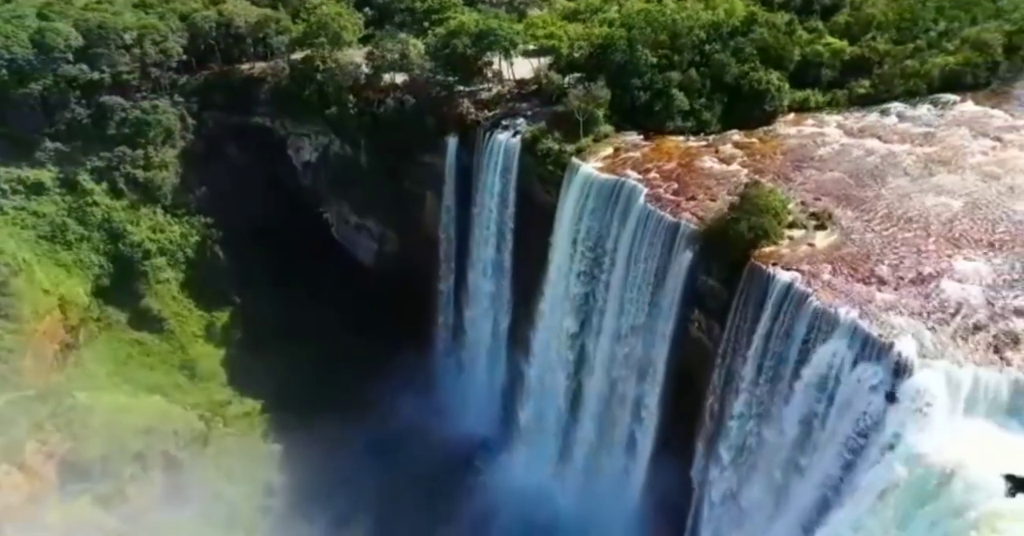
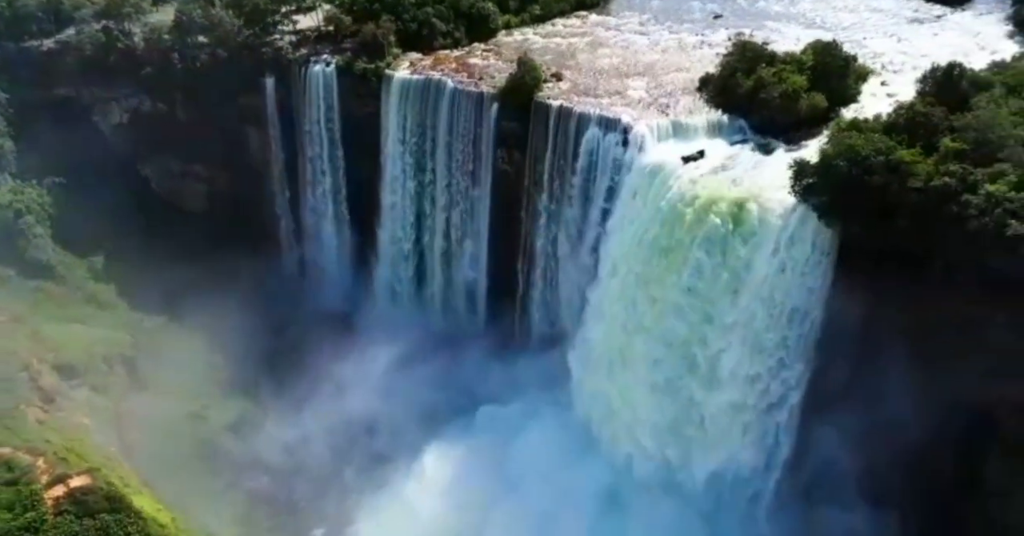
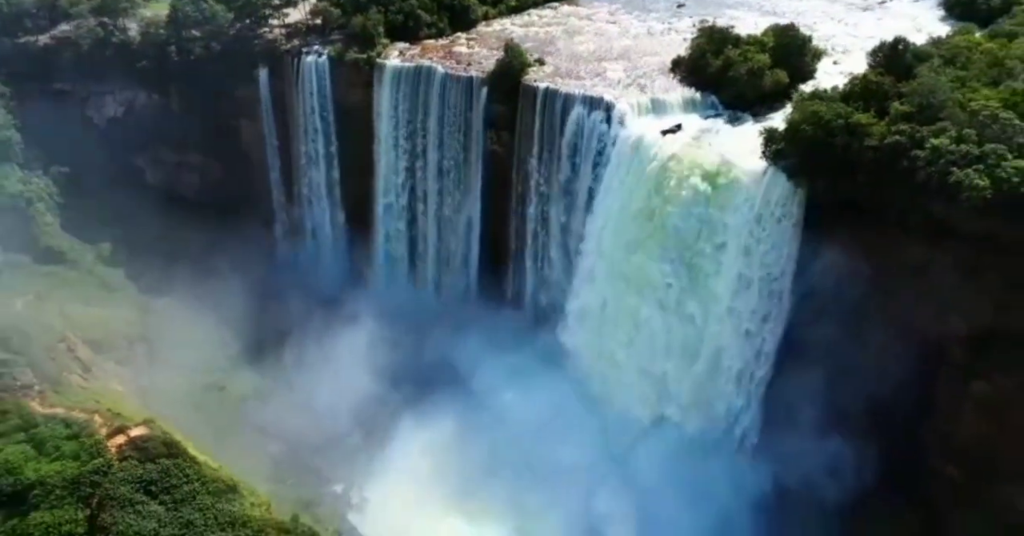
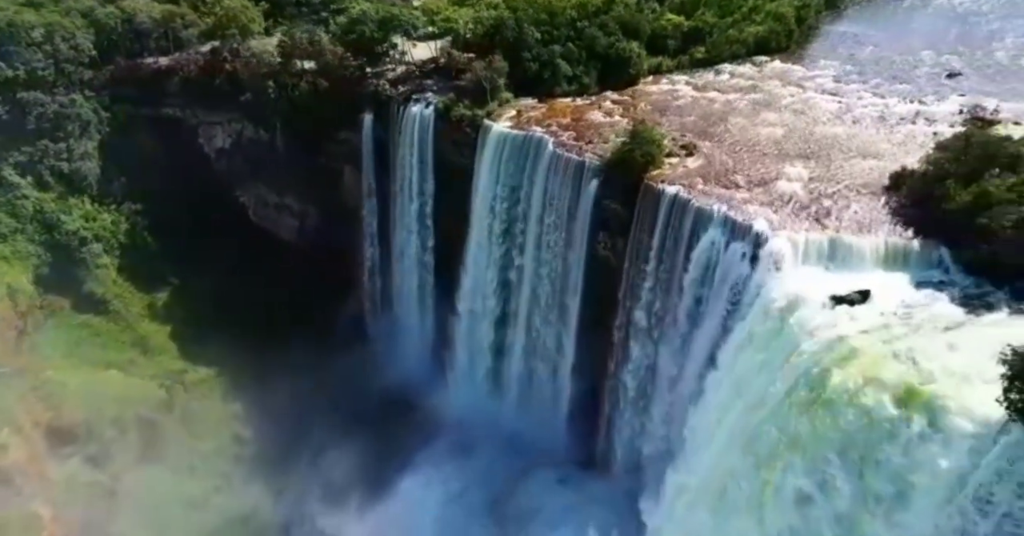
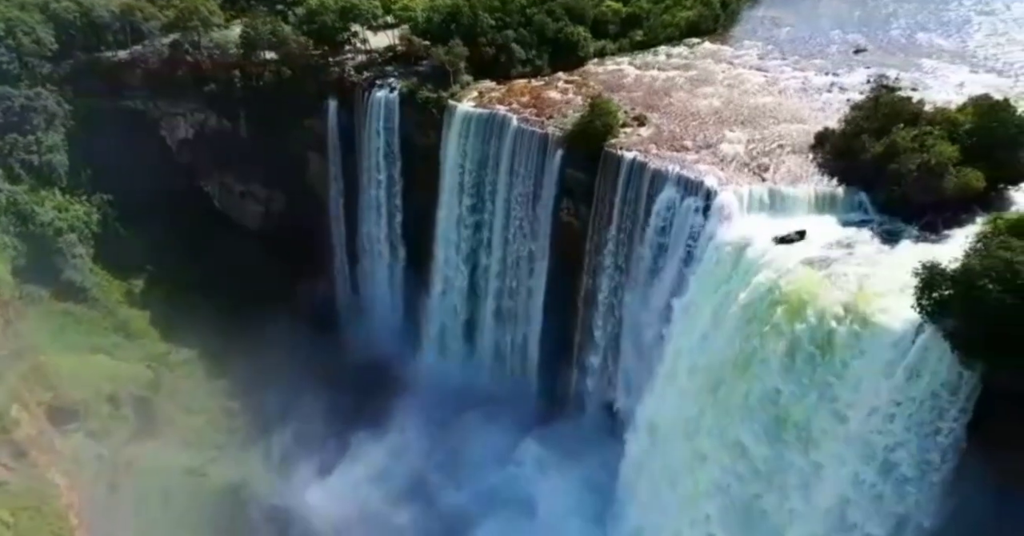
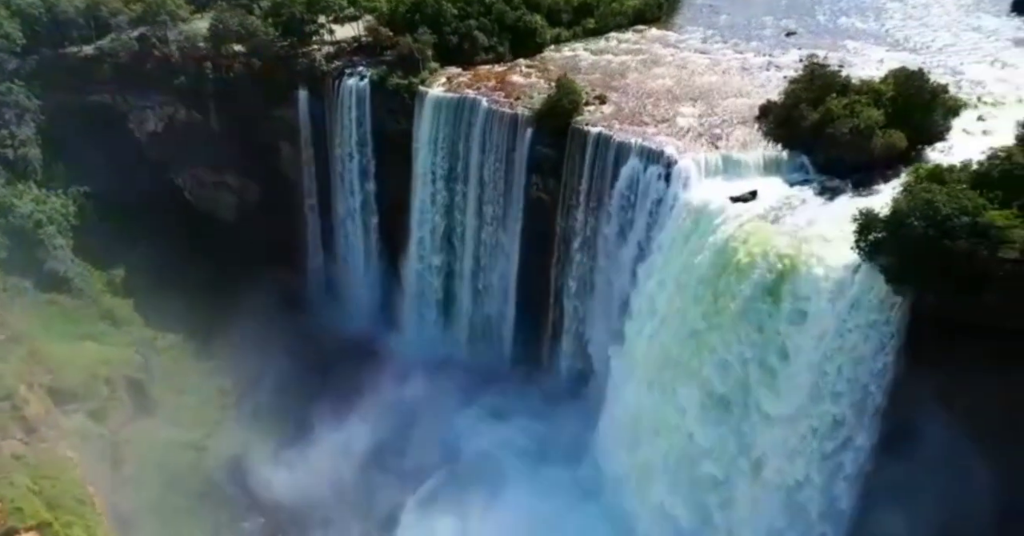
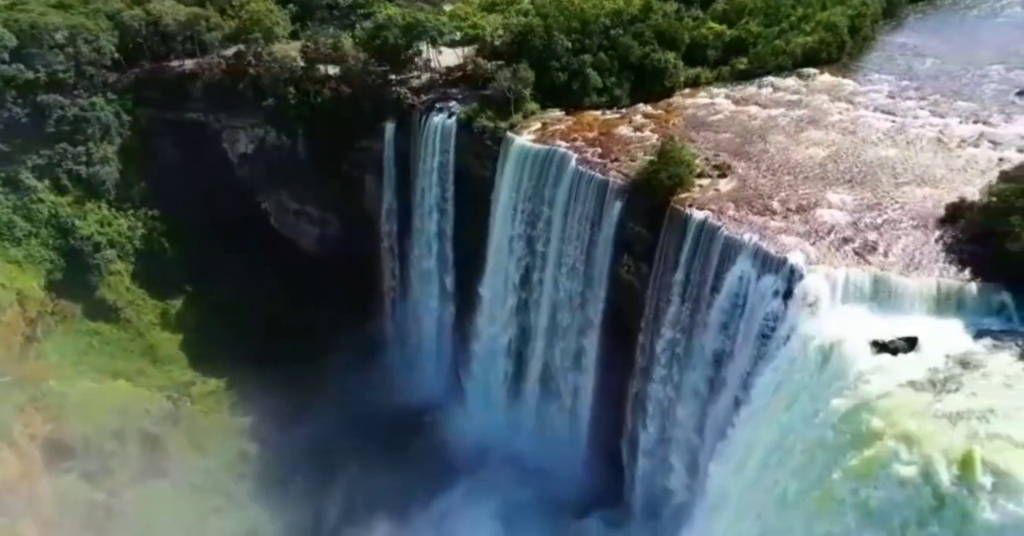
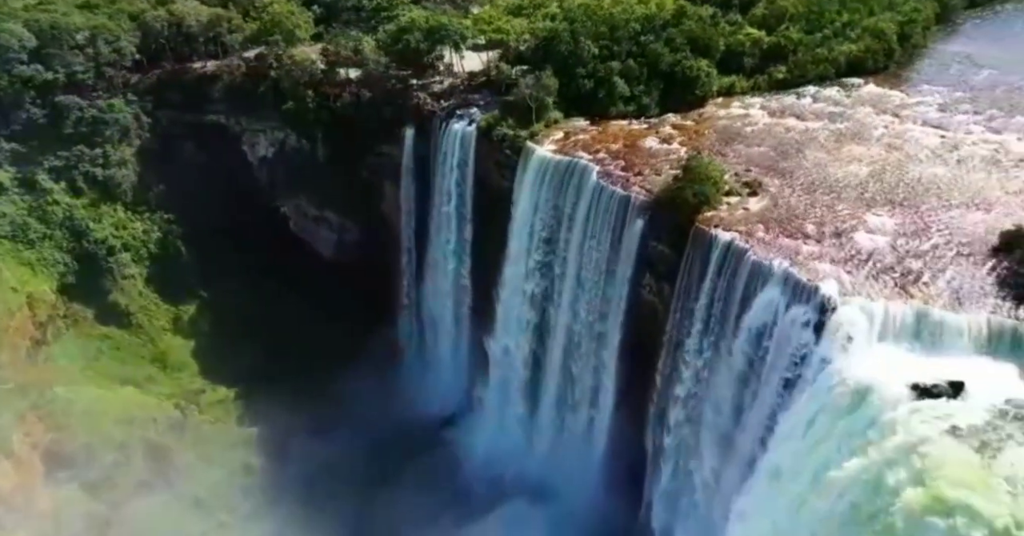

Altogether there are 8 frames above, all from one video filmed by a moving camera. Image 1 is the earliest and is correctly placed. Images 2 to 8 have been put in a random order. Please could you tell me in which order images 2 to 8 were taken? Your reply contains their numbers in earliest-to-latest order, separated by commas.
8, 7, 4, 5, 6, 2, 3
